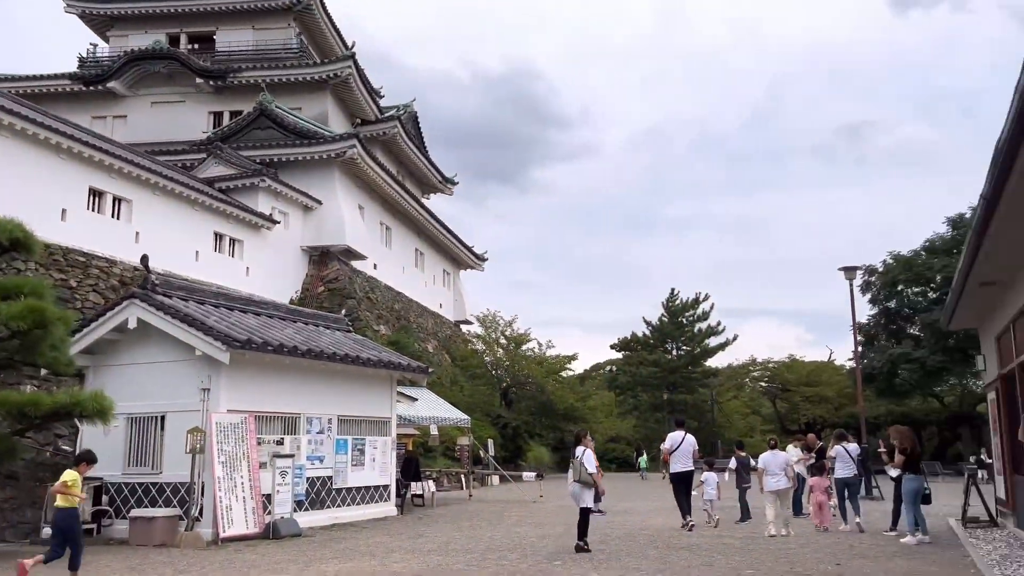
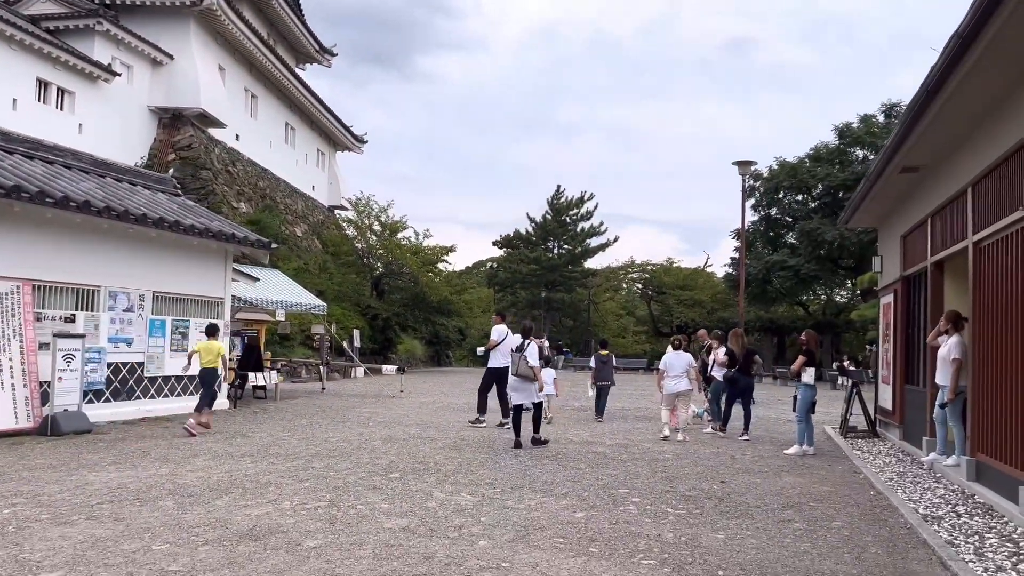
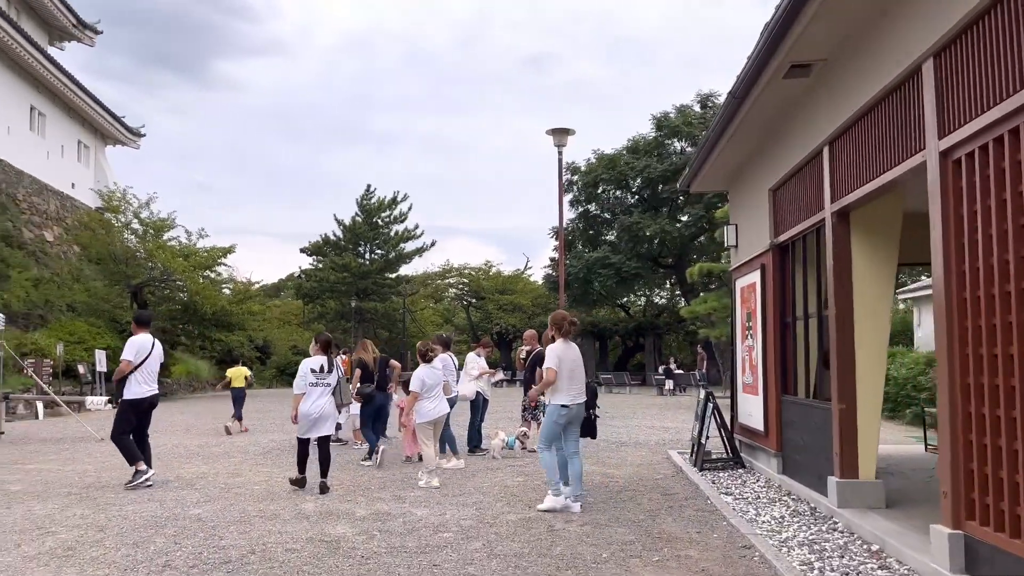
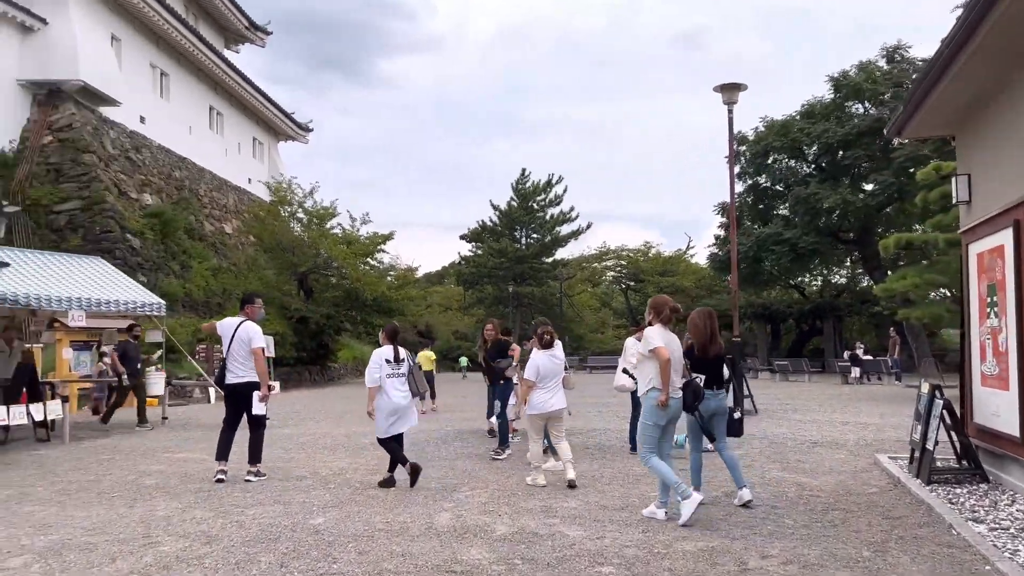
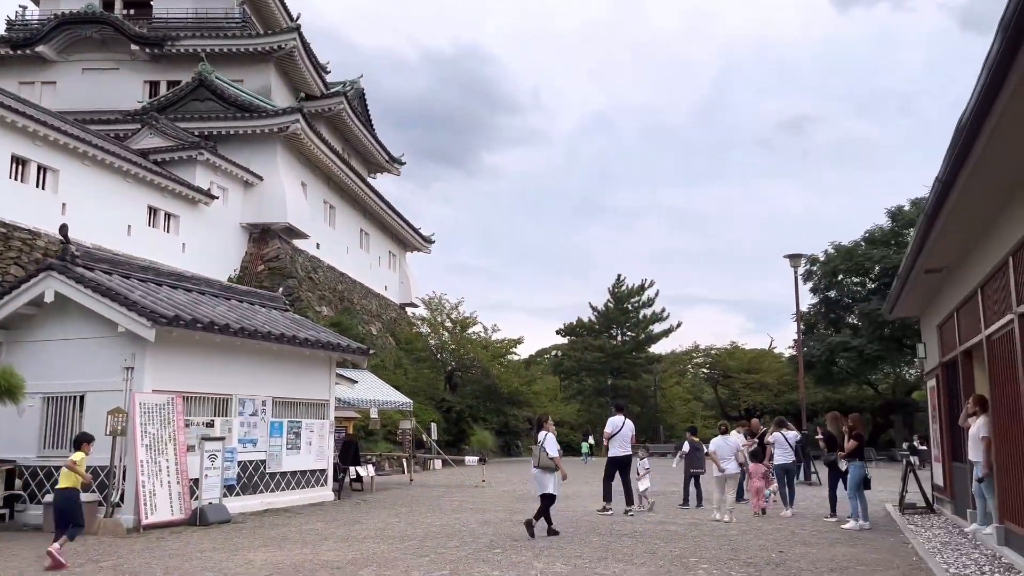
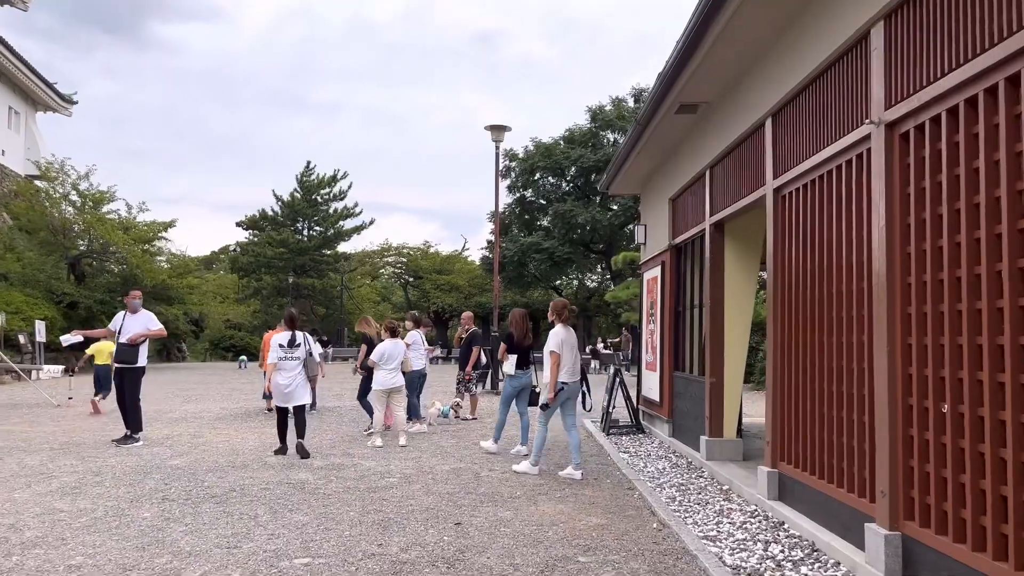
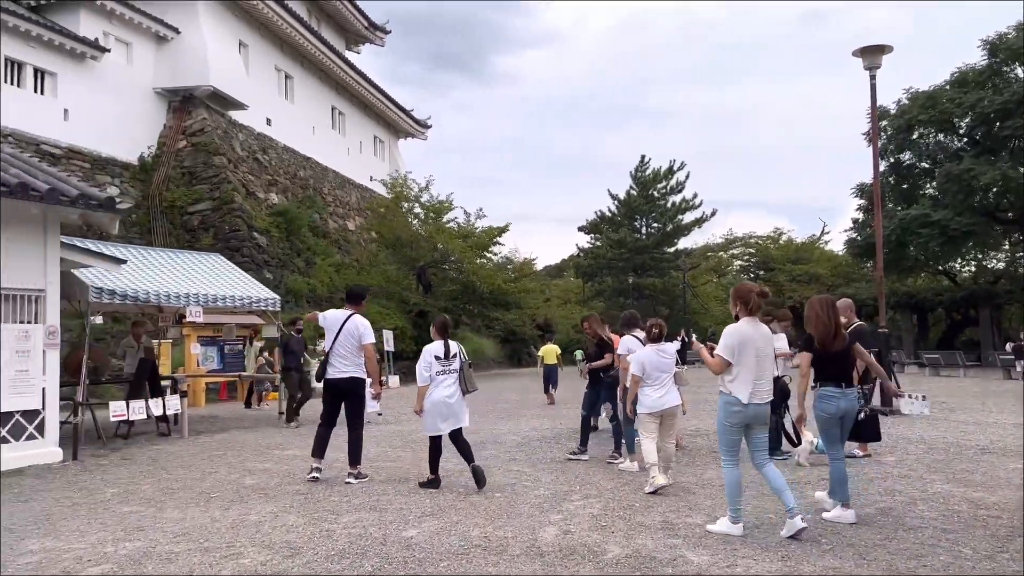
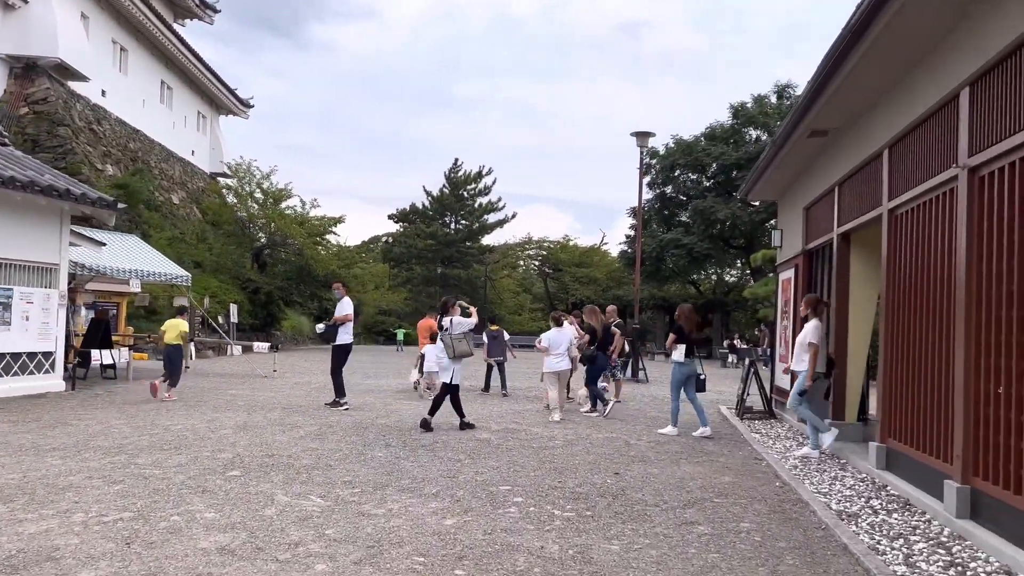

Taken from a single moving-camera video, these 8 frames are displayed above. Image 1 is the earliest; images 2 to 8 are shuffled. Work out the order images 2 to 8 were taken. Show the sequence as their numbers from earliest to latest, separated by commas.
5, 2, 8, 6, 3, 4, 7
